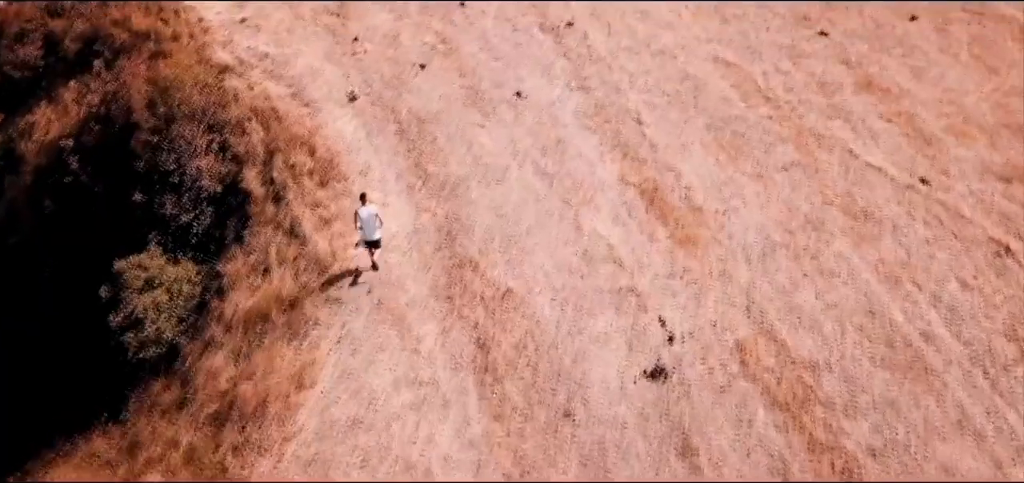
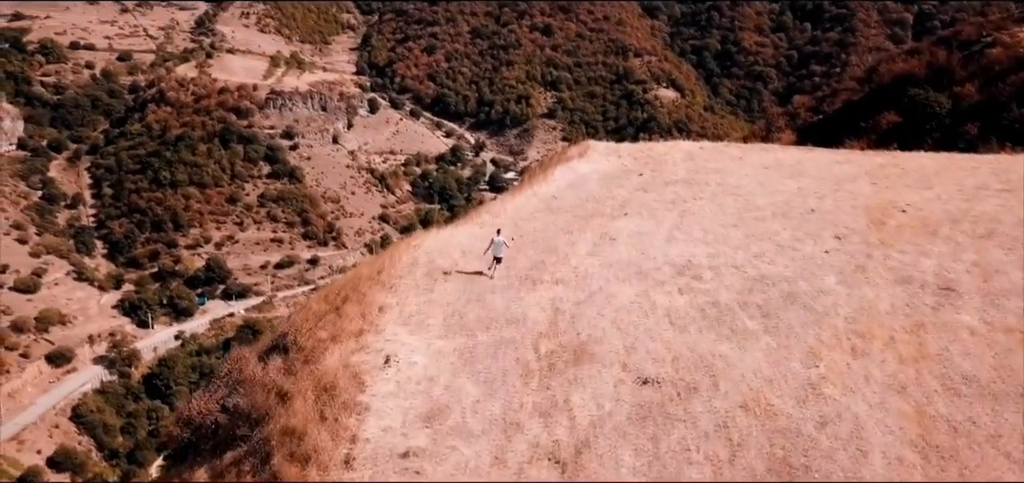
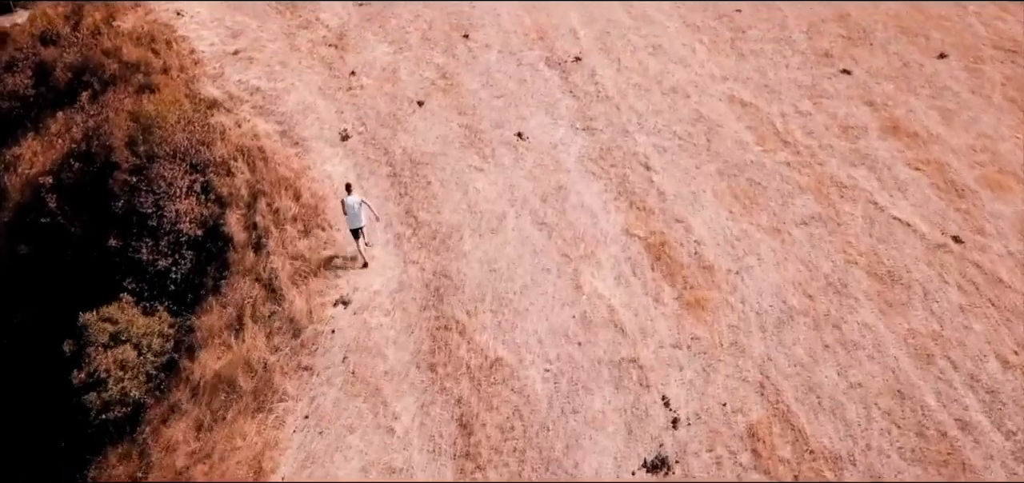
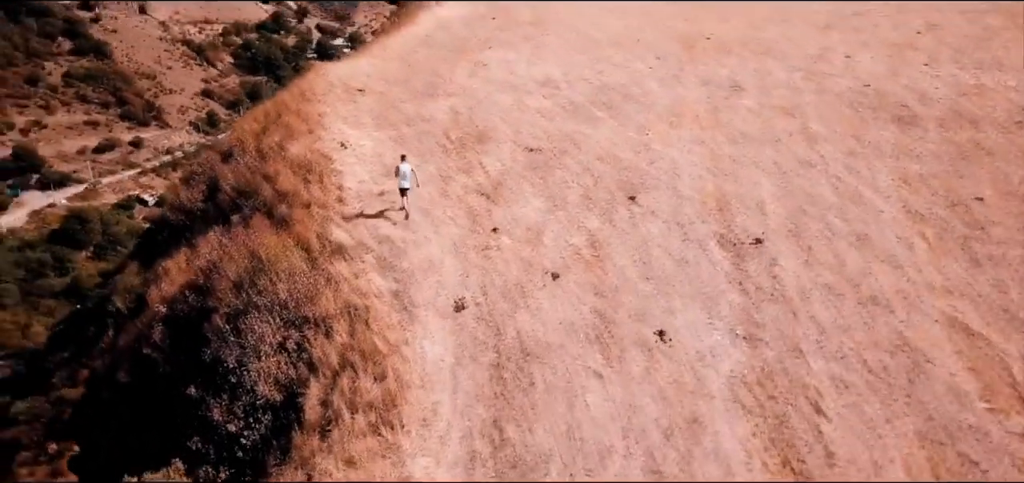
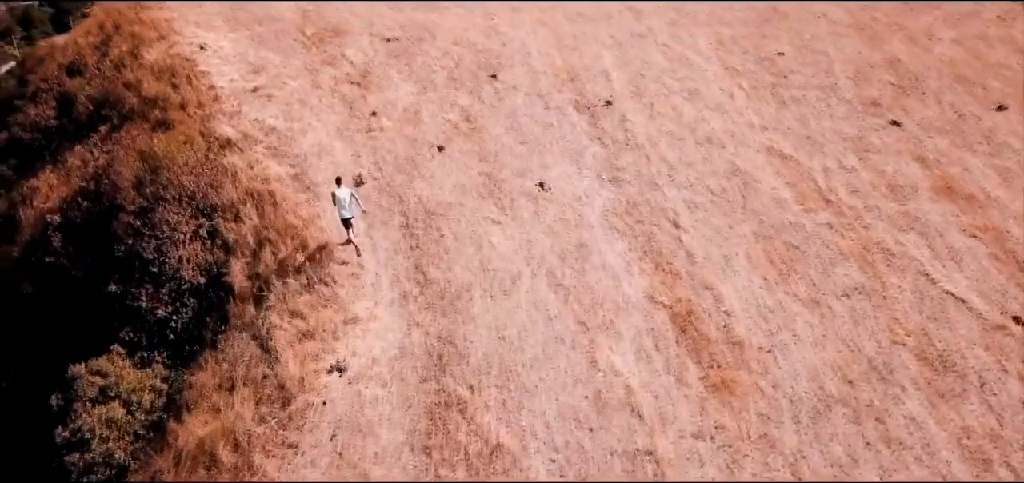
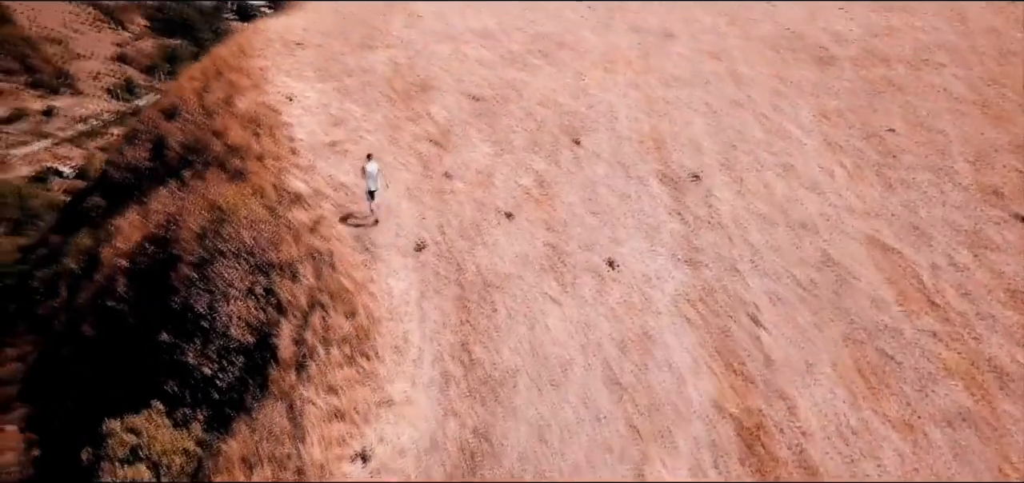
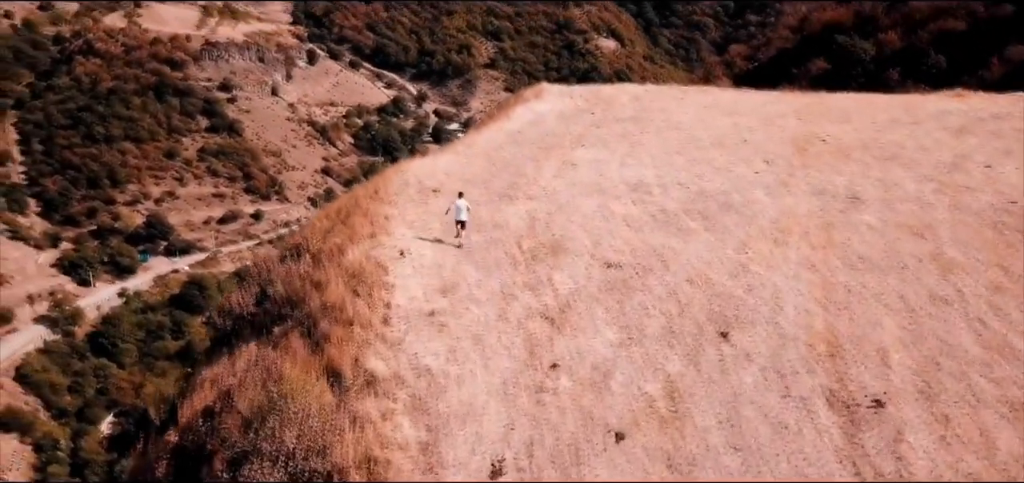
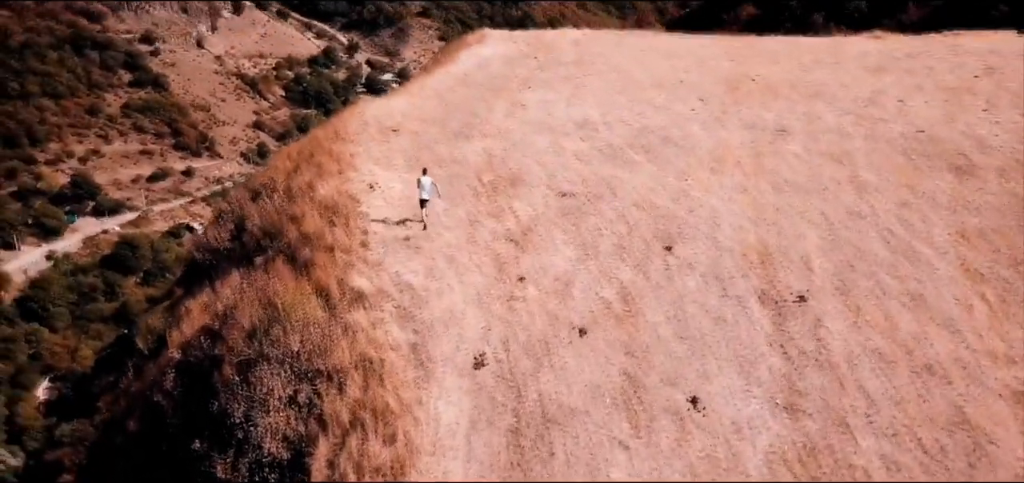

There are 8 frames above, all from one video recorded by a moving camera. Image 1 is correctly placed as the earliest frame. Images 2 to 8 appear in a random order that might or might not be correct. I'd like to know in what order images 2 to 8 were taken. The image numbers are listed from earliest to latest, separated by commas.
3, 5, 6, 4, 8, 7, 2
